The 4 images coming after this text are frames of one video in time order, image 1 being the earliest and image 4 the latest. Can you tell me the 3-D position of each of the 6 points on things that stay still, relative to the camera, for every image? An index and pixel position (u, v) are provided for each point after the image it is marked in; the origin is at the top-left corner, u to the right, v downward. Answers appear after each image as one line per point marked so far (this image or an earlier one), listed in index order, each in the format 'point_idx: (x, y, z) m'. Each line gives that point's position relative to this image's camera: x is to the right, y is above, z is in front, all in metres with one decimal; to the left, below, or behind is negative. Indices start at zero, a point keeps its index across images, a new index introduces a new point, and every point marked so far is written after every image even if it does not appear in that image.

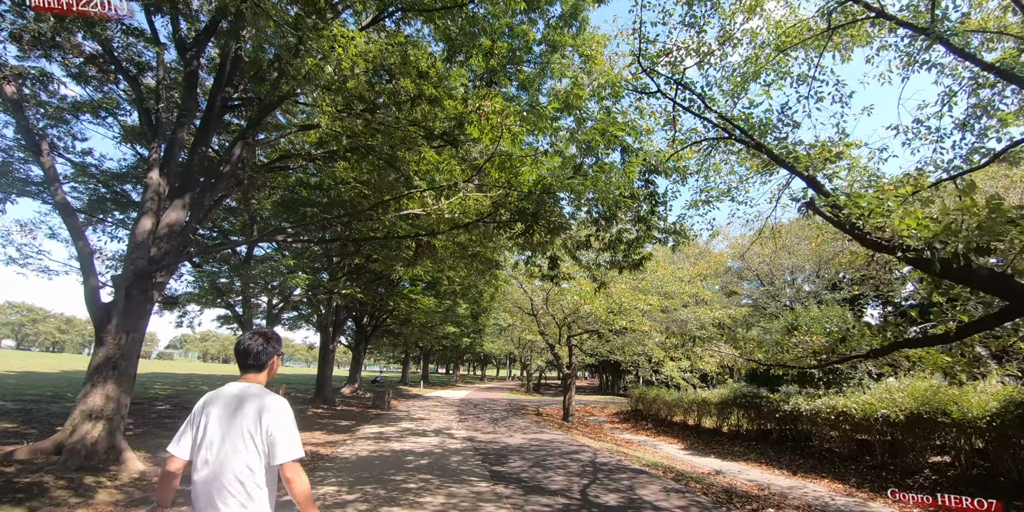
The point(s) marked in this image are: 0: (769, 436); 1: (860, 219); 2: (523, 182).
0: (+7.3, -5.2, +13.3) m
1: (+3.6, +0.4, +4.8) m
2: (+0.2, +1.2, +7.3) m
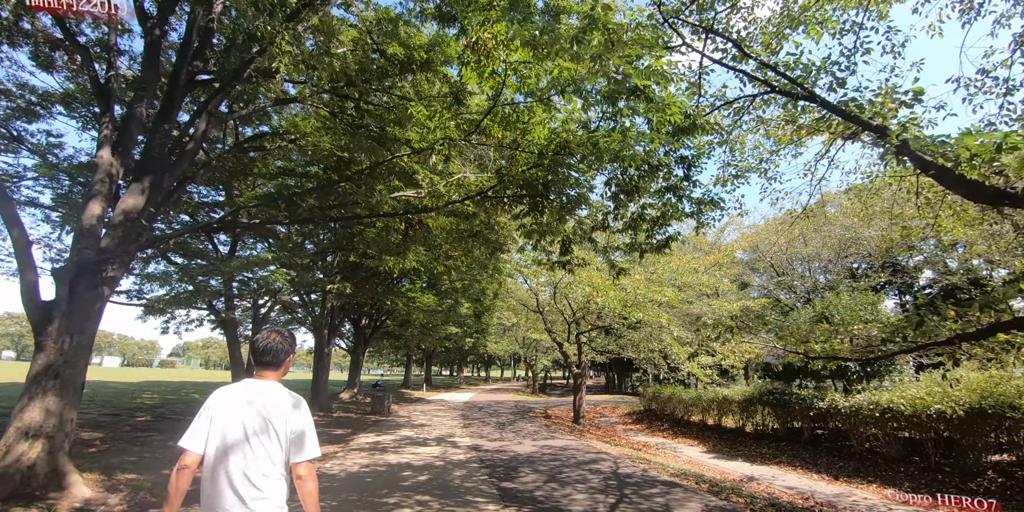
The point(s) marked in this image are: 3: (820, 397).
0: (+7.5, -4.7, +12.3) m
1: (+3.7, +0.7, +3.7) m
2: (+0.3, +1.5, +6.3) m
3: (+7.7, -3.5, +11.7) m
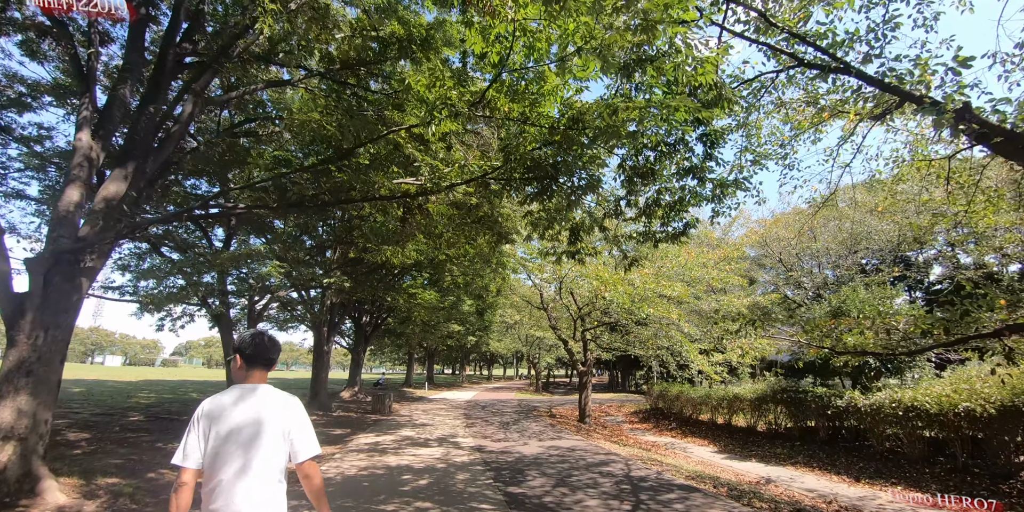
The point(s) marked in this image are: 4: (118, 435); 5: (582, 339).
0: (+7.7, -4.5, +11.8) m
1: (+3.7, +0.9, +3.3) m
2: (+0.4, +1.7, +5.9) m
3: (+7.8, -3.4, +11.3) m
4: (-8.2, -3.7, +9.7) m
5: (+2.4, -2.8, +15.9) m
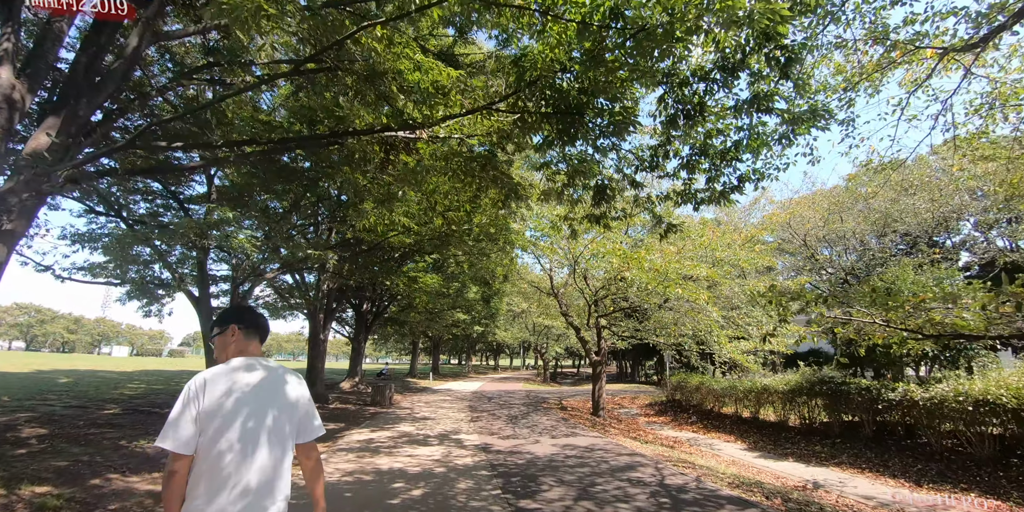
0: (+7.9, -4.0, +10.6) m
1: (+3.8, +1.3, +2.0) m
2: (+0.5, +2.1, +4.6) m
3: (+8.0, -2.8, +10.1) m
4: (-8.0, -3.2, +8.7) m
5: (+2.6, -2.2, +14.7) m
